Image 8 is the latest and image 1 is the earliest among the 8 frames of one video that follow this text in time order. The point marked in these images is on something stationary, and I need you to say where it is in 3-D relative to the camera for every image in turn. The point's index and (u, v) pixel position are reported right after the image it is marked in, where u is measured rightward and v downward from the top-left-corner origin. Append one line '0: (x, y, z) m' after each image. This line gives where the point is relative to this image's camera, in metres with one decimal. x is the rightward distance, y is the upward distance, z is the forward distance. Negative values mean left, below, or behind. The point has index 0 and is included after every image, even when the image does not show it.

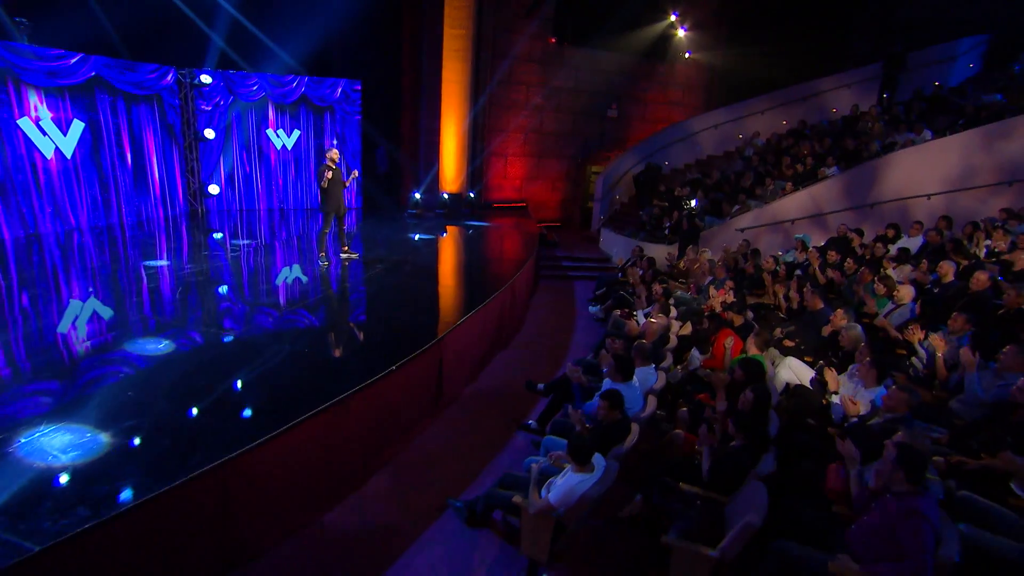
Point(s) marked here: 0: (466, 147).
0: (-0.8, +3.0, +10.9) m
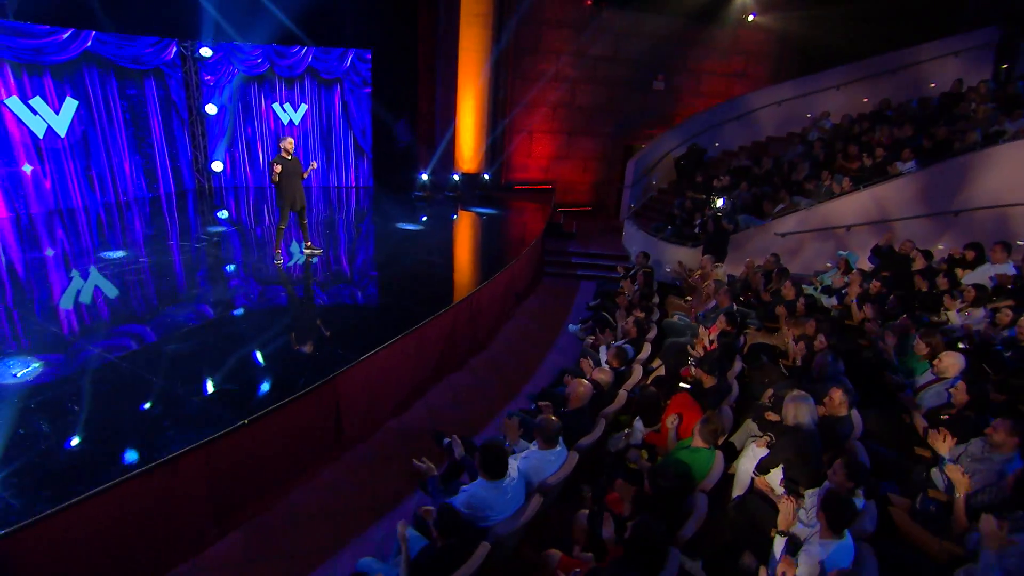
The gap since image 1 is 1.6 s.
0: (-0.4, +3.2, +9.9) m
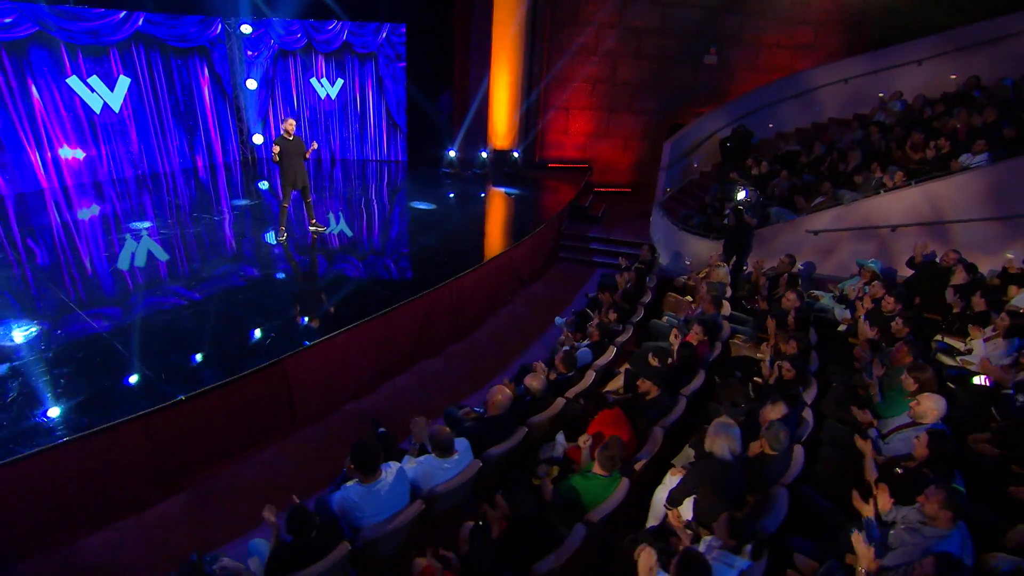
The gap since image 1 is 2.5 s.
0: (+0.2, +3.5, +9.6) m
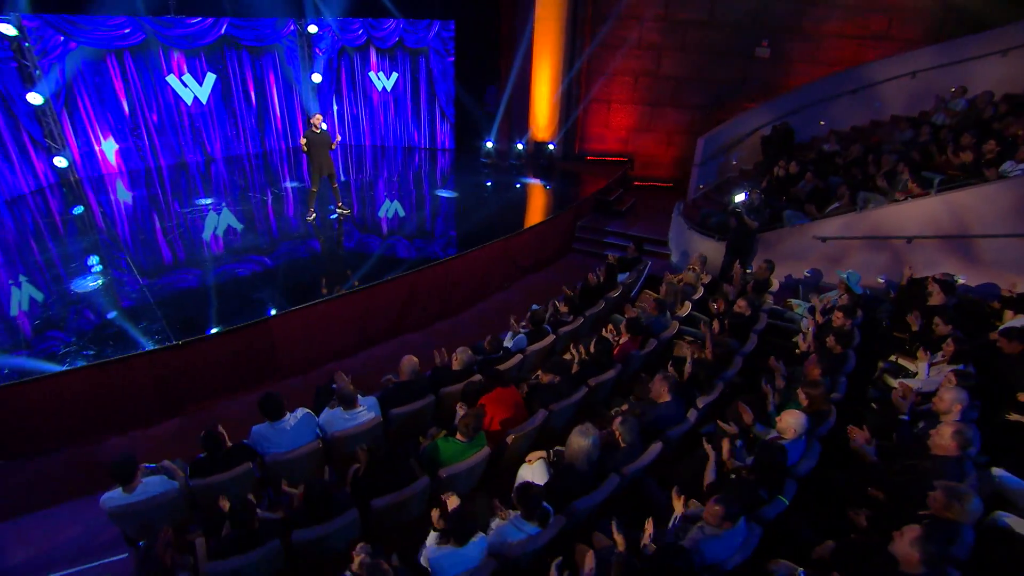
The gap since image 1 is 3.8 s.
0: (+0.9, +3.7, +9.8) m
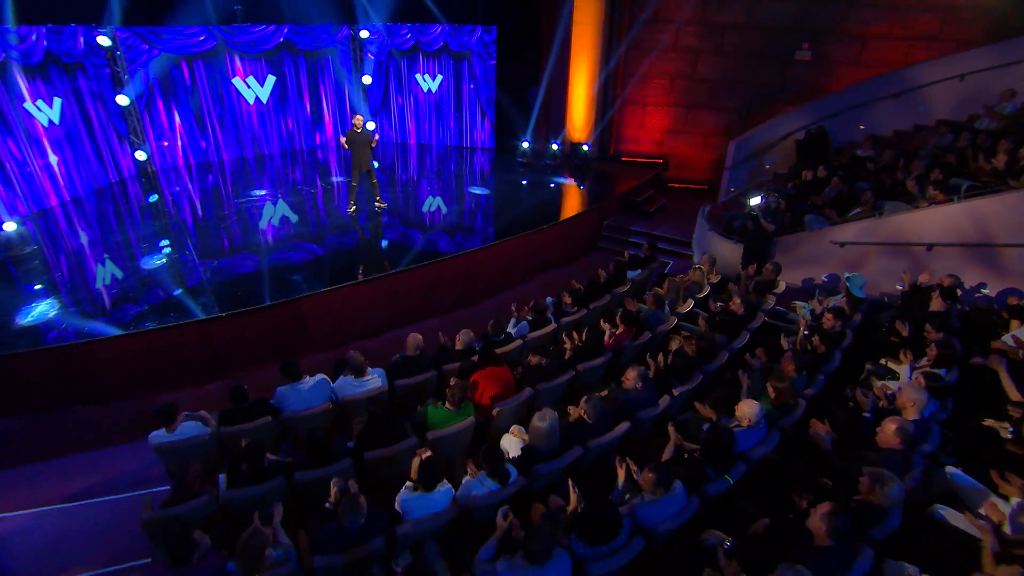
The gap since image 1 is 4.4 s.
0: (+1.6, +3.8, +10.1) m
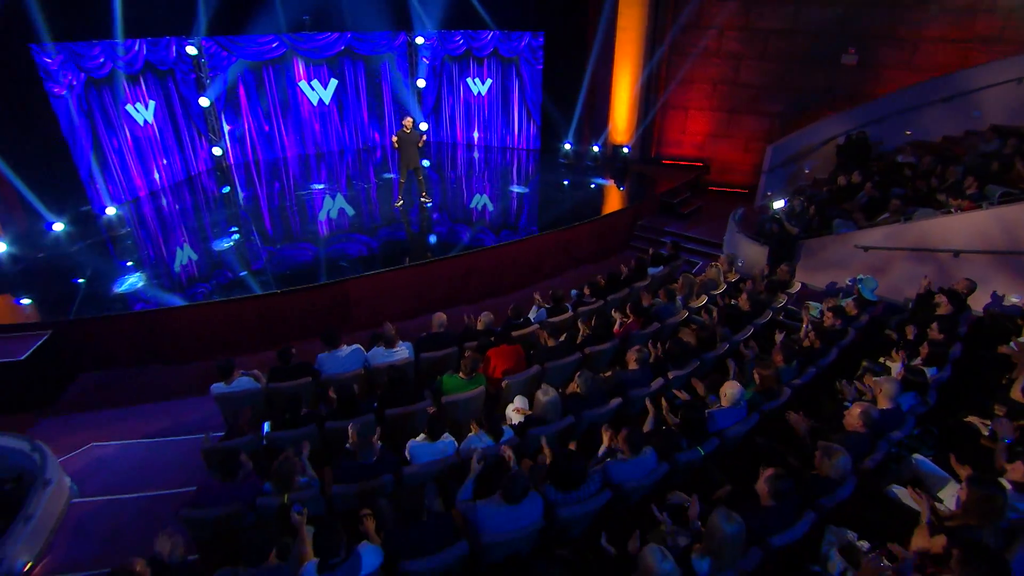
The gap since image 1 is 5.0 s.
0: (+2.5, +3.8, +10.3) m
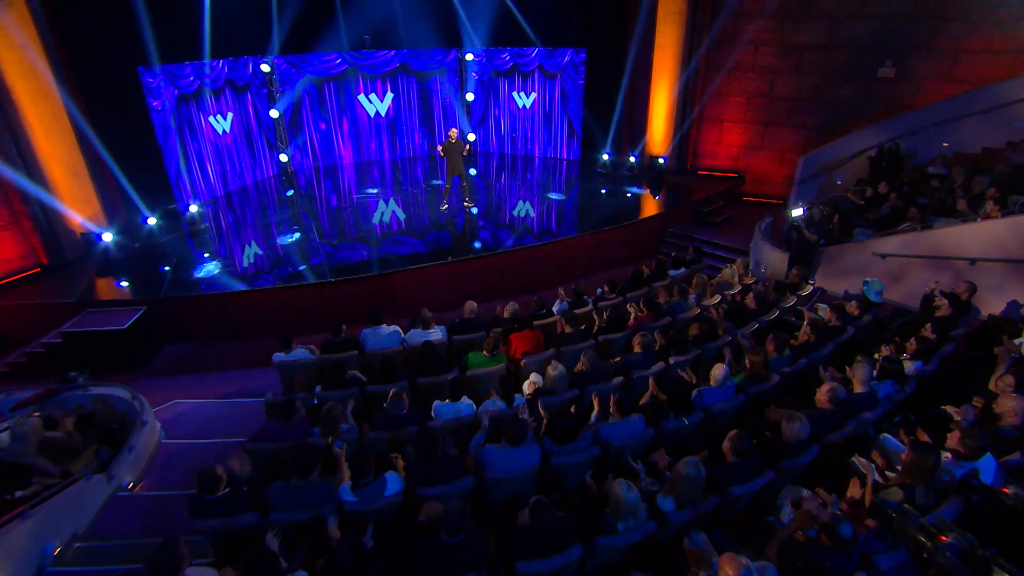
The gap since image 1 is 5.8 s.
0: (+3.3, +3.7, +10.7) m
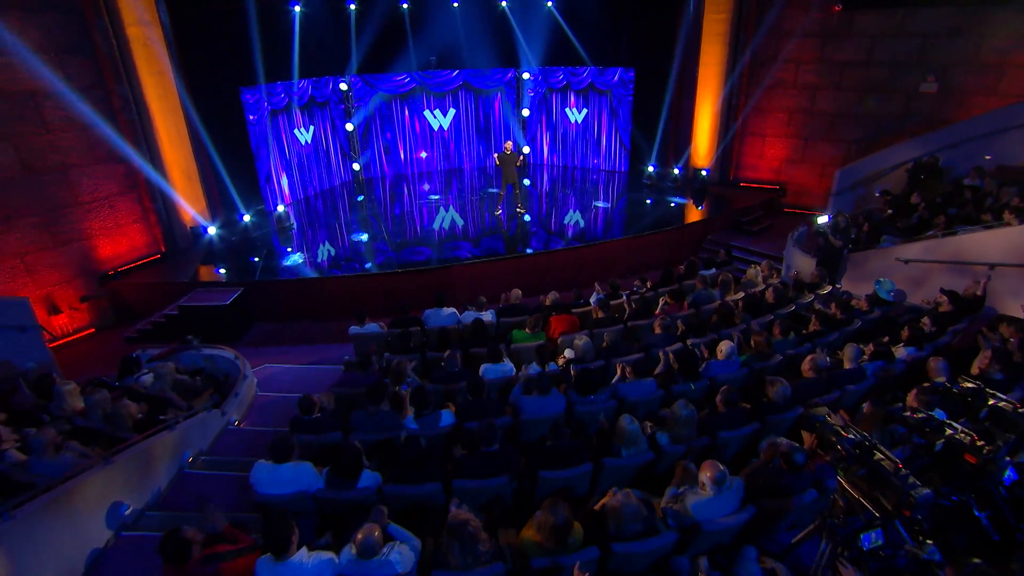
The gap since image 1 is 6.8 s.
0: (+4.5, +3.5, +11.2) m
